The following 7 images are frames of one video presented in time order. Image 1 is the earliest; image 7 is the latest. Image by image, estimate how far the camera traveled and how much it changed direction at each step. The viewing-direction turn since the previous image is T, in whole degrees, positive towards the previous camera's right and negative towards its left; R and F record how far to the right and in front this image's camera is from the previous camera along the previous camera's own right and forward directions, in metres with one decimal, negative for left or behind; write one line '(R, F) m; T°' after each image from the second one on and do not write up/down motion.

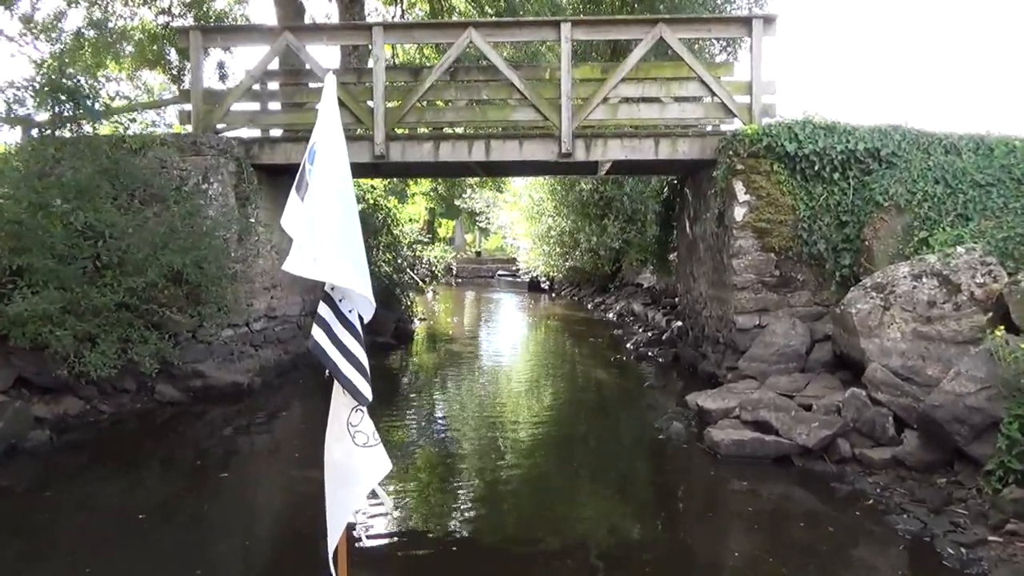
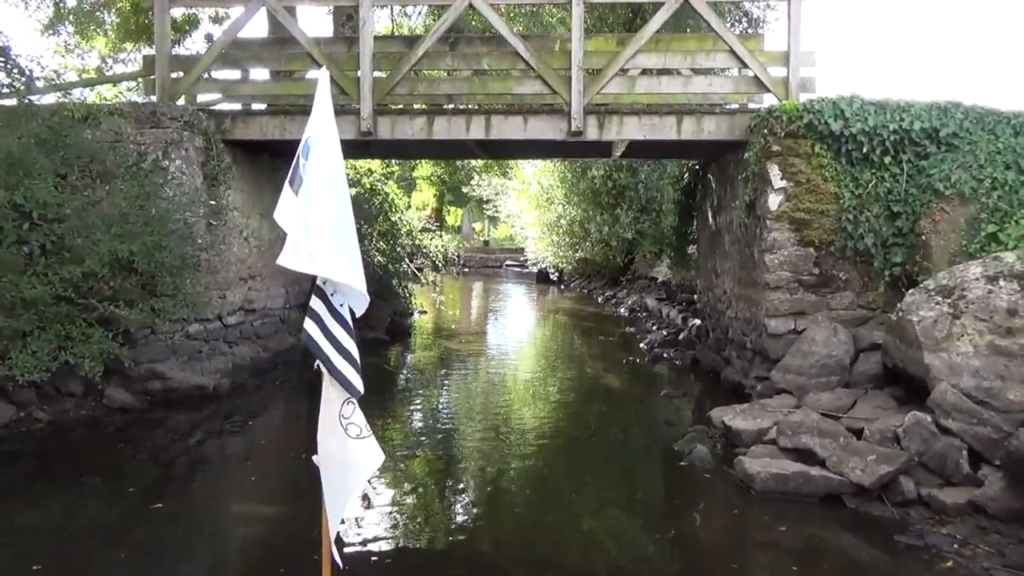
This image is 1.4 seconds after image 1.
(+0.1, +1.0) m; -1°
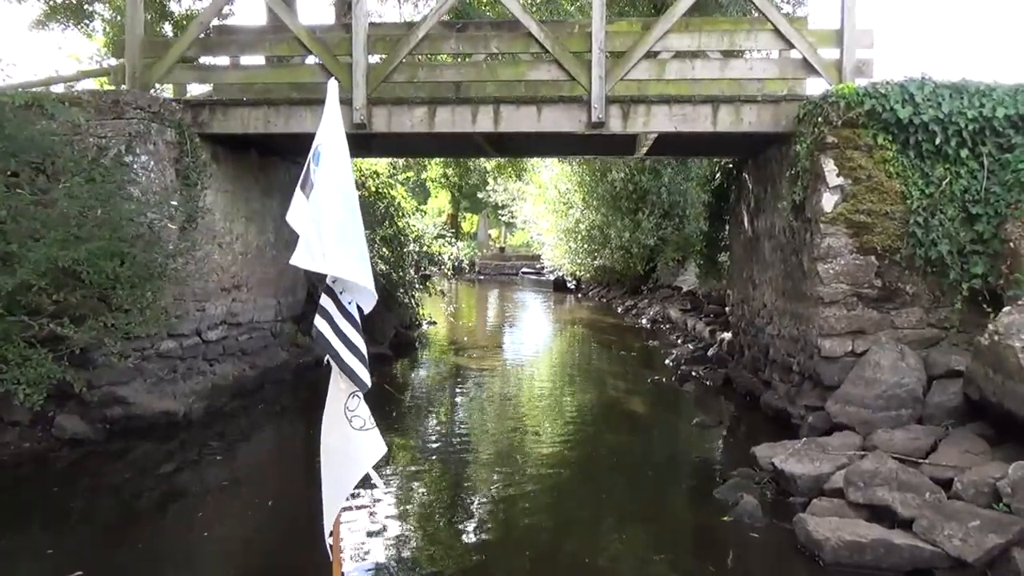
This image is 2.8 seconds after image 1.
(+0.1, +1.0) m; -1°
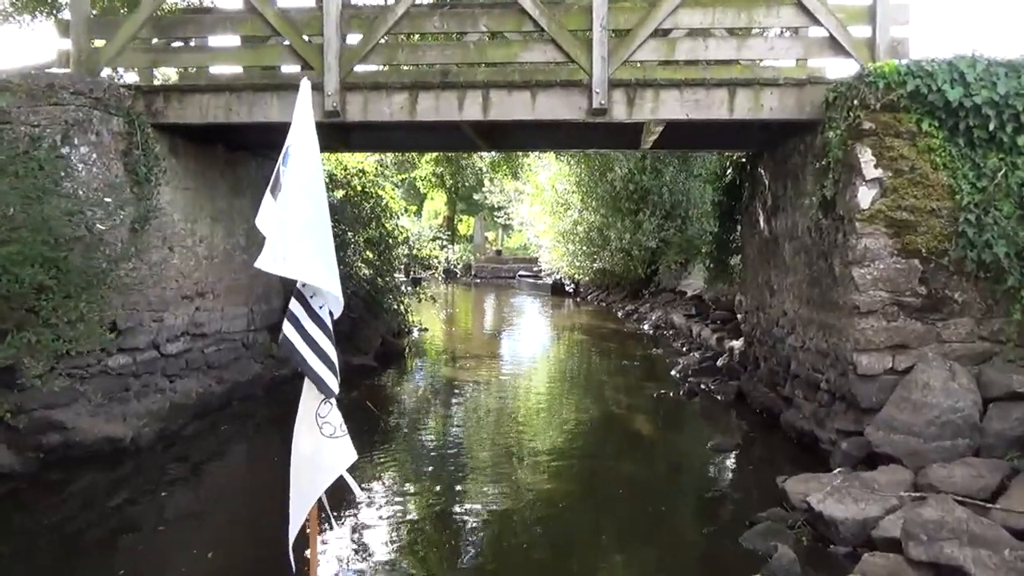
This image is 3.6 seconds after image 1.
(+0.1, +0.8) m; 0°
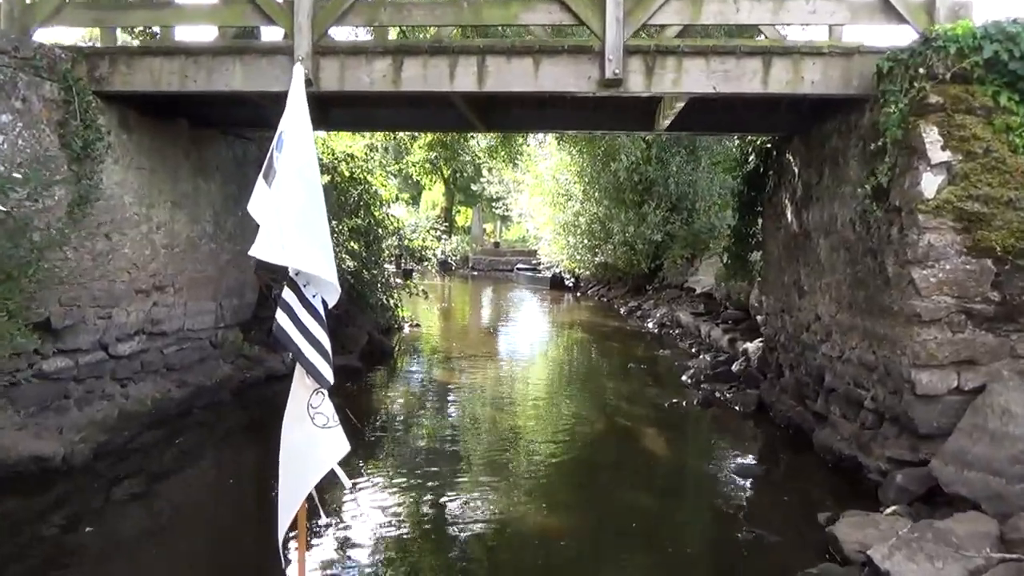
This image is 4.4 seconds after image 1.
(0.0, +0.9) m; 0°
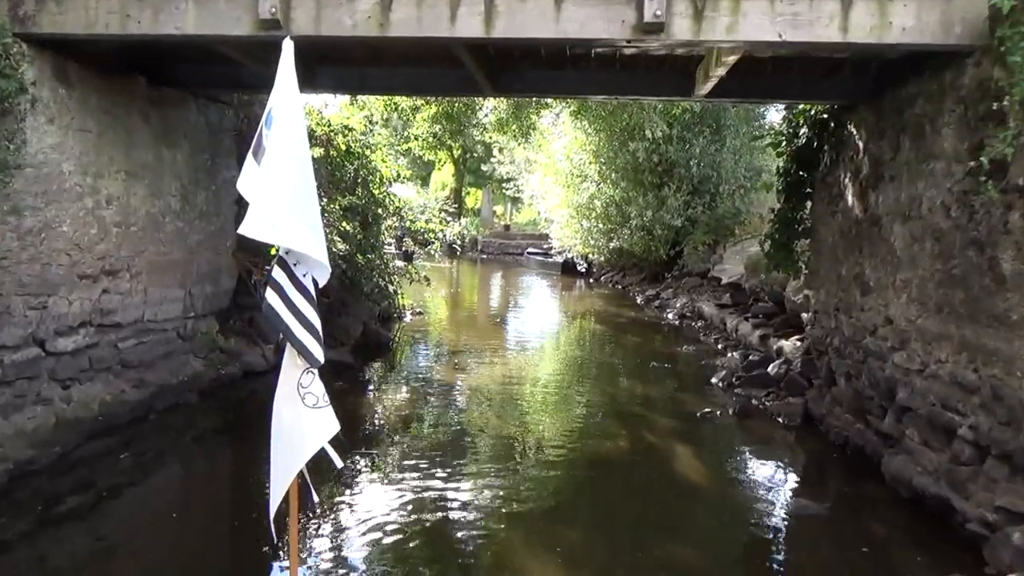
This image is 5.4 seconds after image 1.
(0.0, +1.0) m; -1°
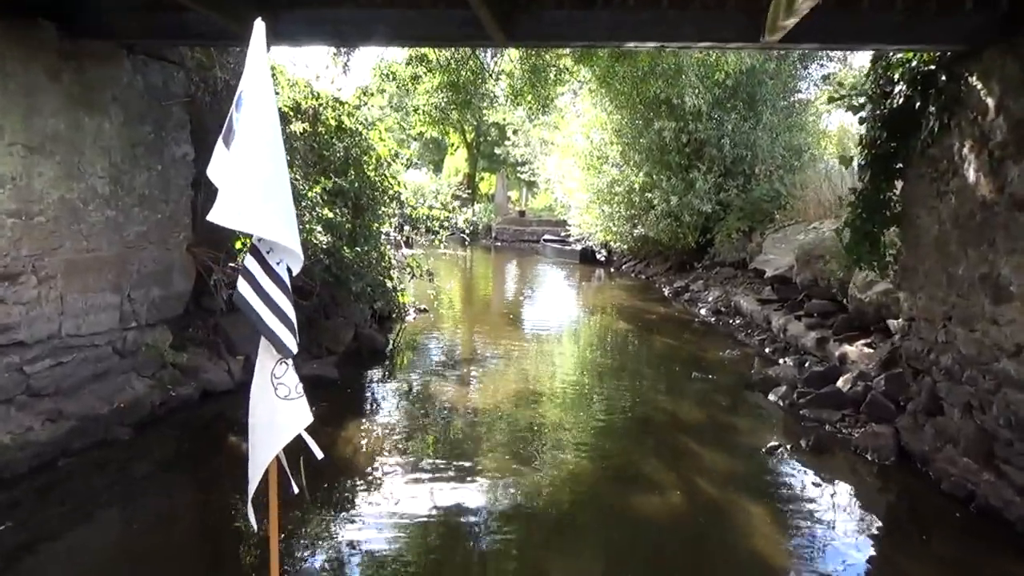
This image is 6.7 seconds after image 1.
(0.0, +1.4) m; -1°
